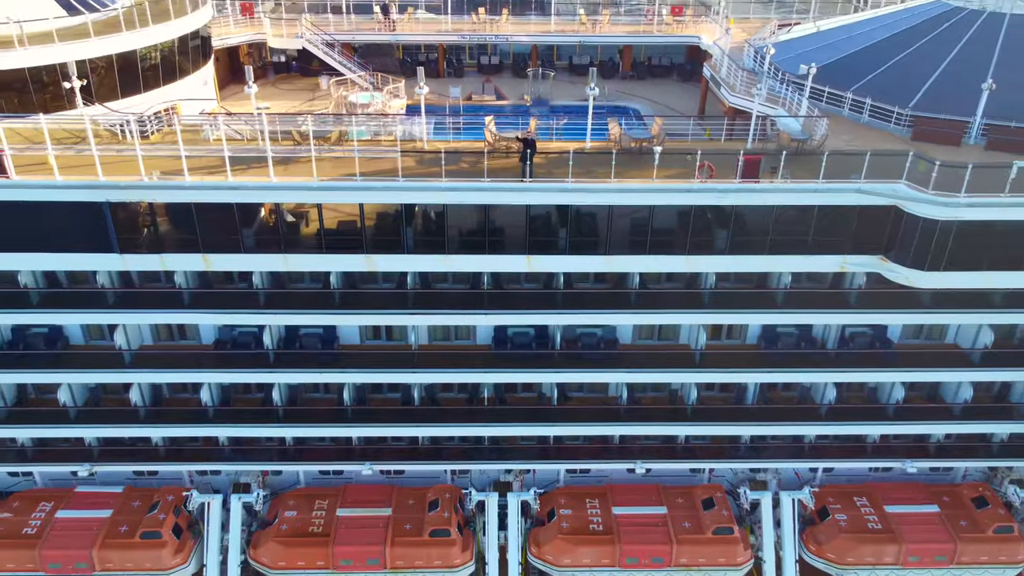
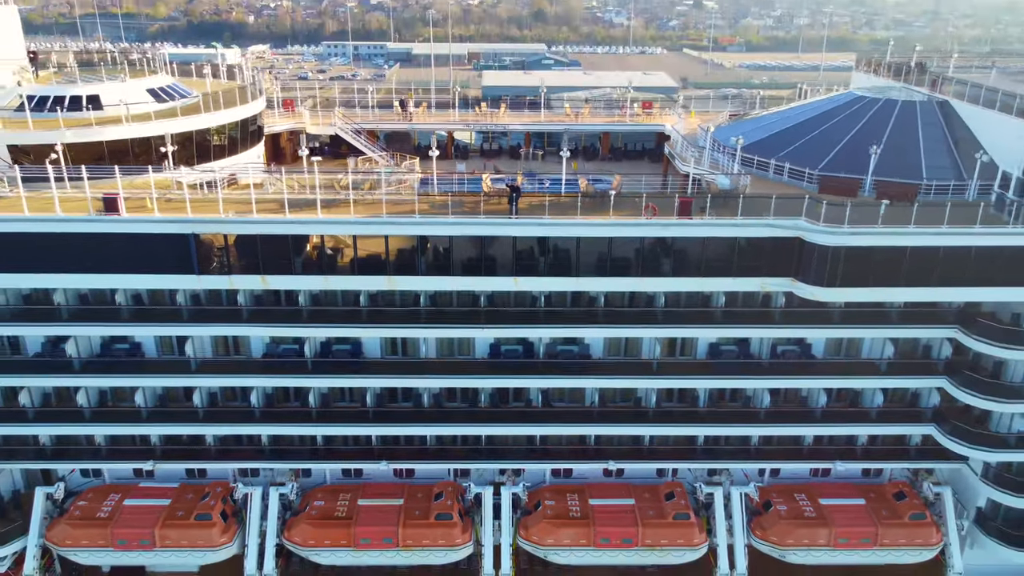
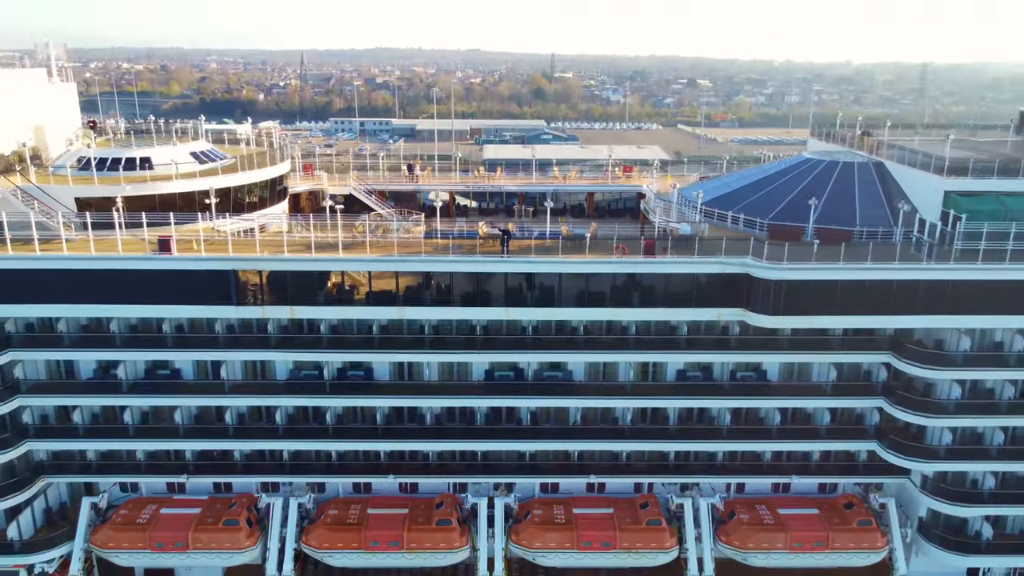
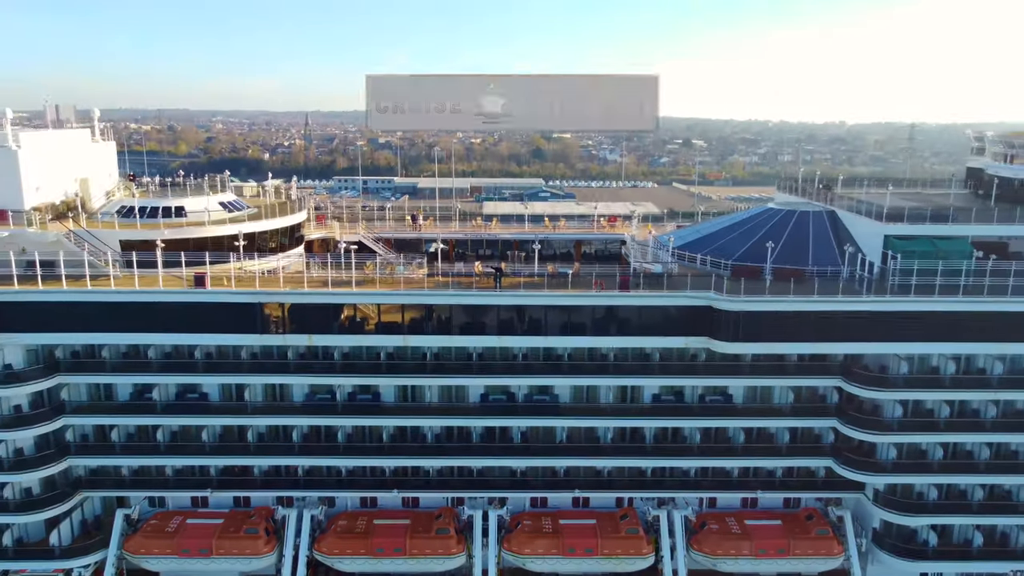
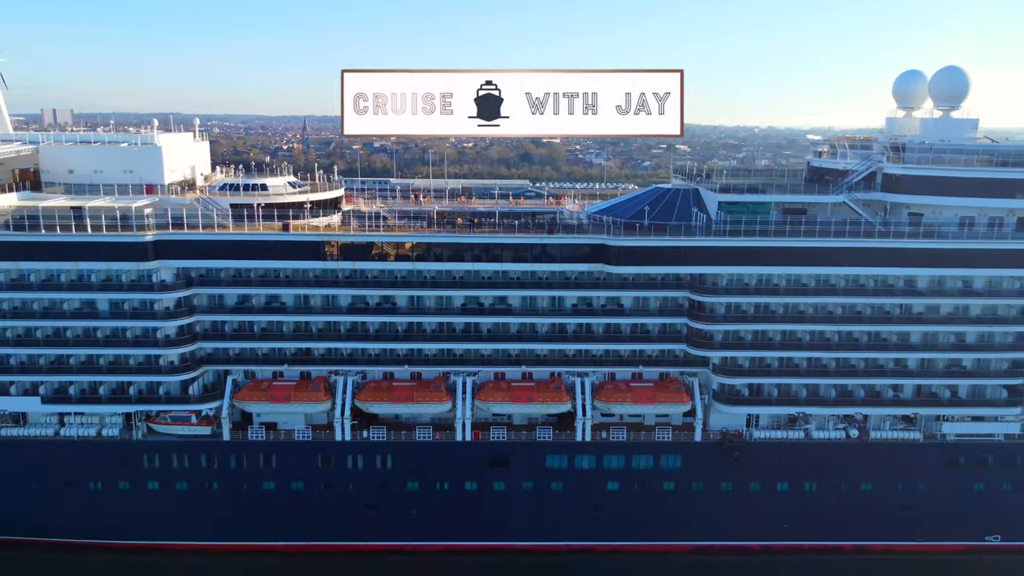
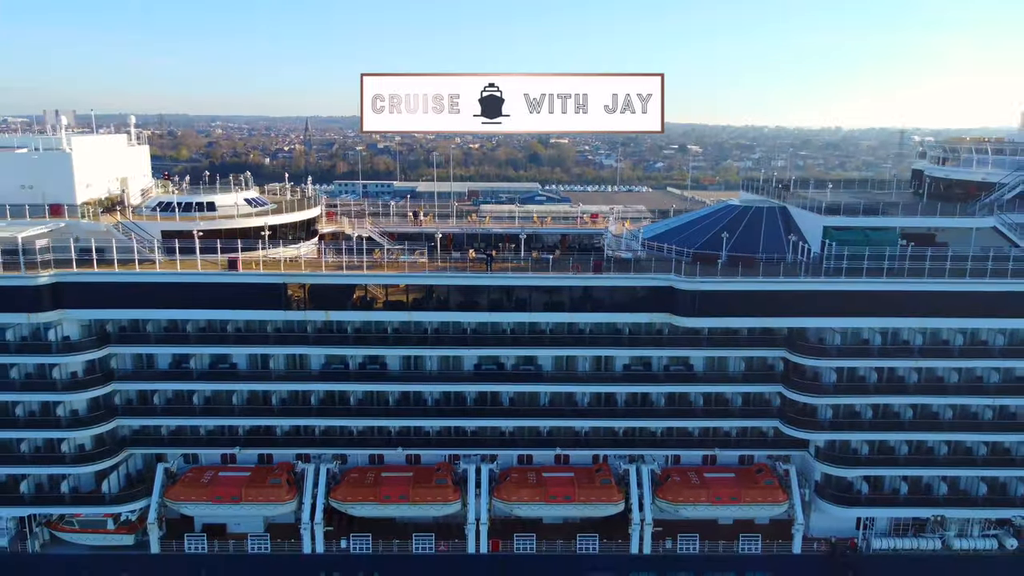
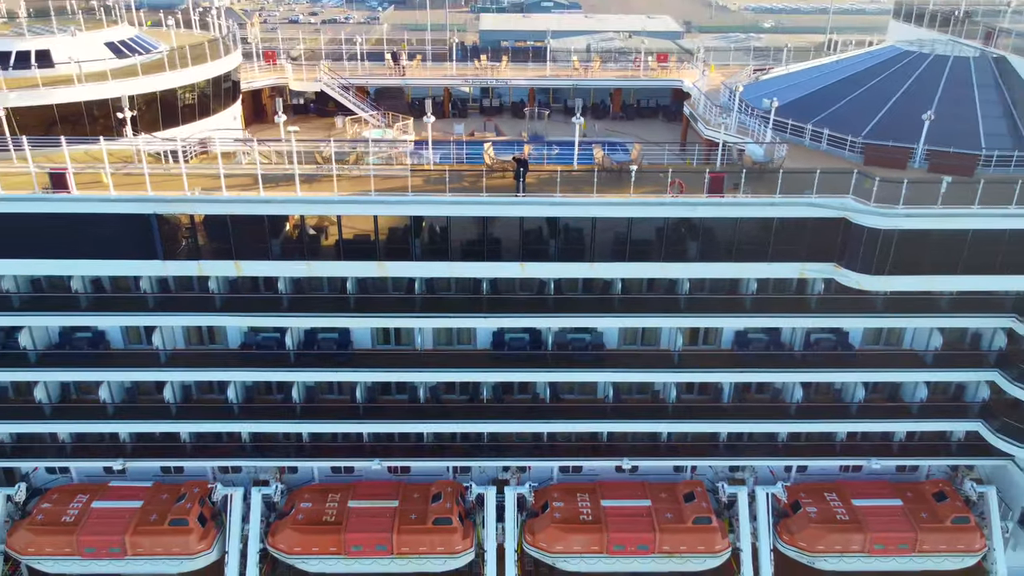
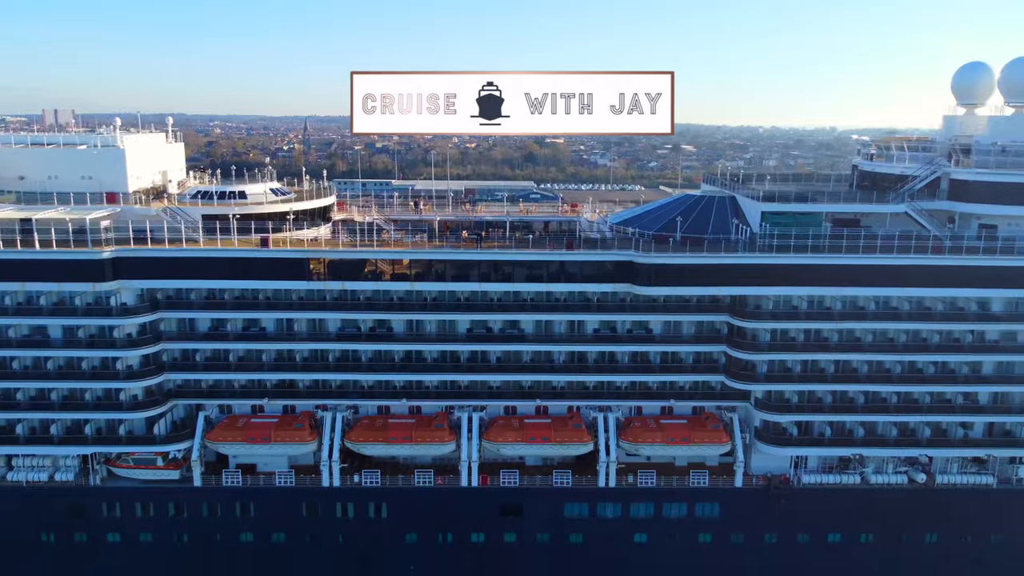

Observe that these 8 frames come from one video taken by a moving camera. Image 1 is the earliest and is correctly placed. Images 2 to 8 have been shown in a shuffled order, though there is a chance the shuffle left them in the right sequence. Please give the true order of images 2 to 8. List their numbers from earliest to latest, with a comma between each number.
7, 2, 3, 4, 6, 8, 5
